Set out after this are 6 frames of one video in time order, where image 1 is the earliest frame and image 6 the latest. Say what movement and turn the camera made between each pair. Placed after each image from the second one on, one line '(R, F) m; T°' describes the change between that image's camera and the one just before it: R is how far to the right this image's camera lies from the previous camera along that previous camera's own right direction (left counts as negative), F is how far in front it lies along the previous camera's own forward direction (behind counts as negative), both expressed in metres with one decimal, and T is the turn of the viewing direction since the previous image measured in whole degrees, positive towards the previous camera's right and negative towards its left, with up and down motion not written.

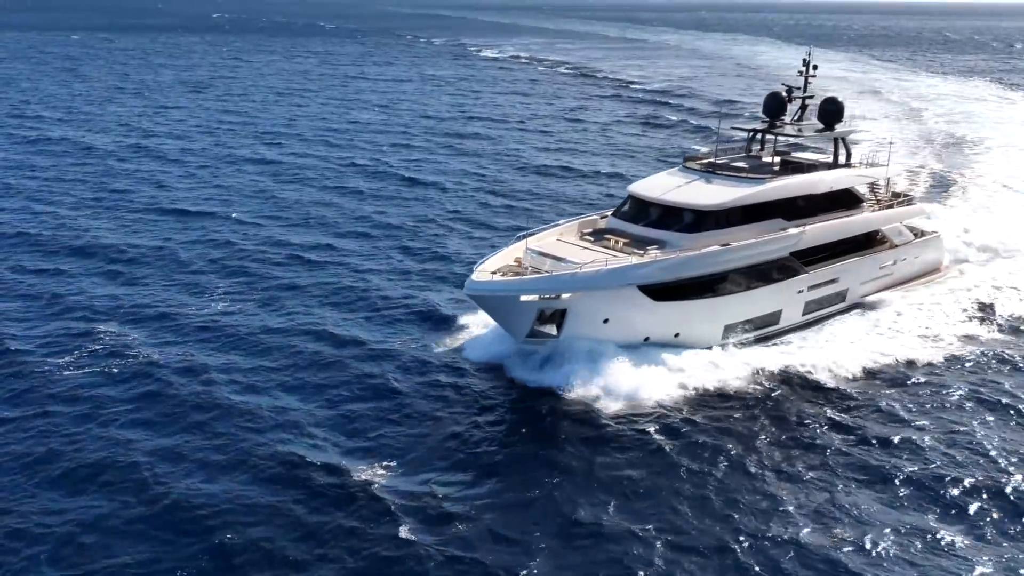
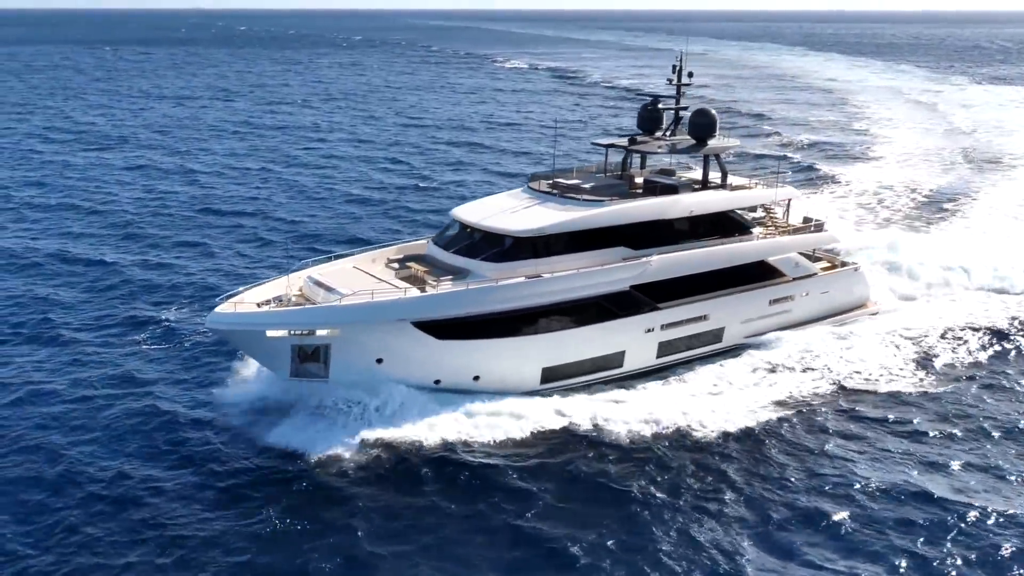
(+4.6, +2.0) m; -4°
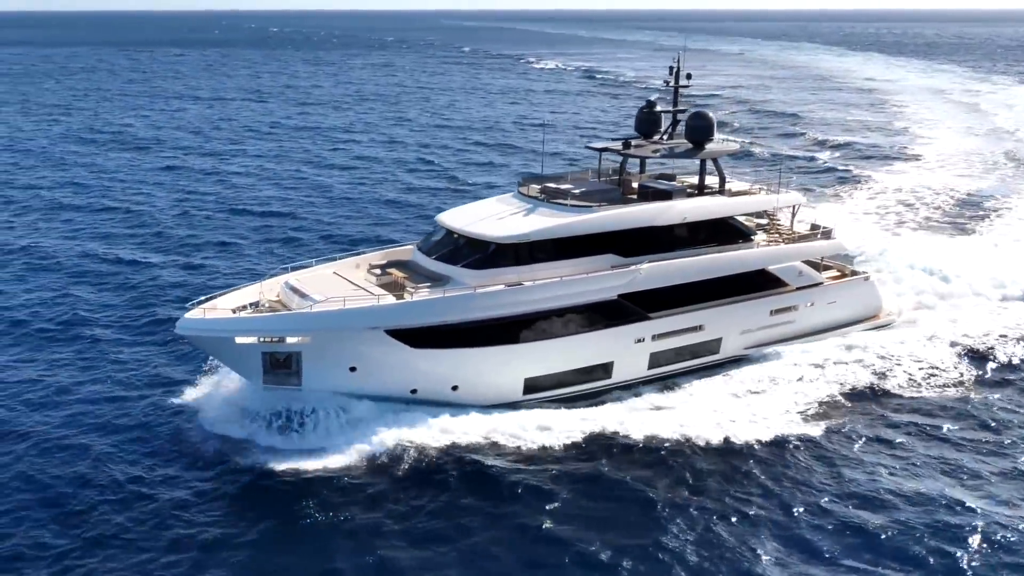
(+0.9, +0.4) m; -3°
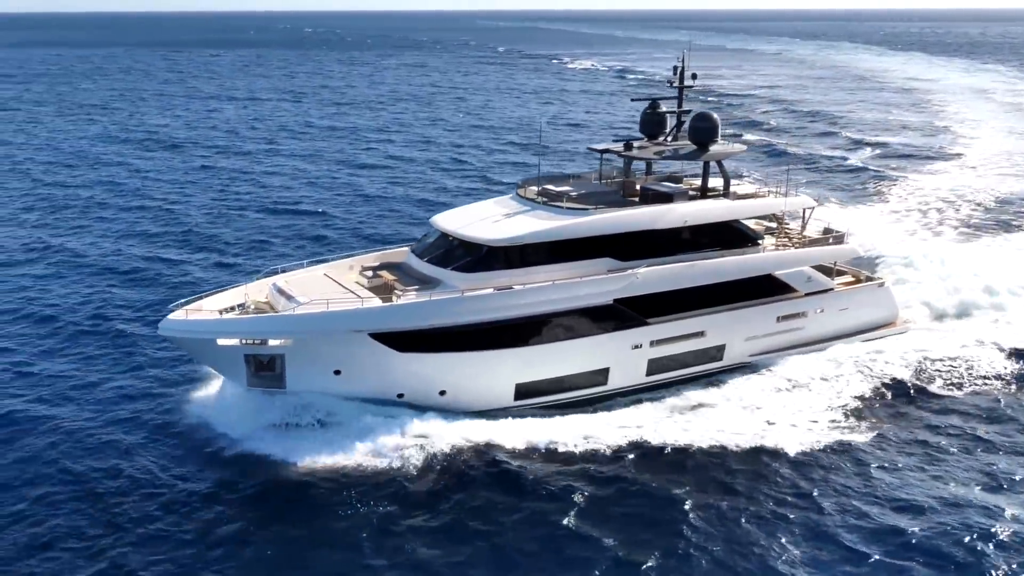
(+0.8, +0.3) m; -2°
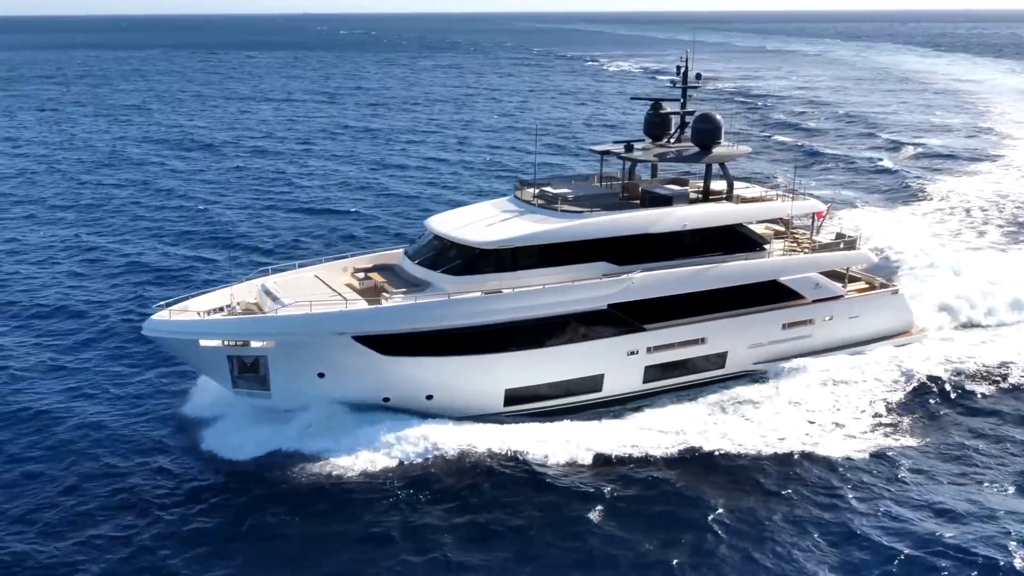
(+0.8, +0.3) m; -3°
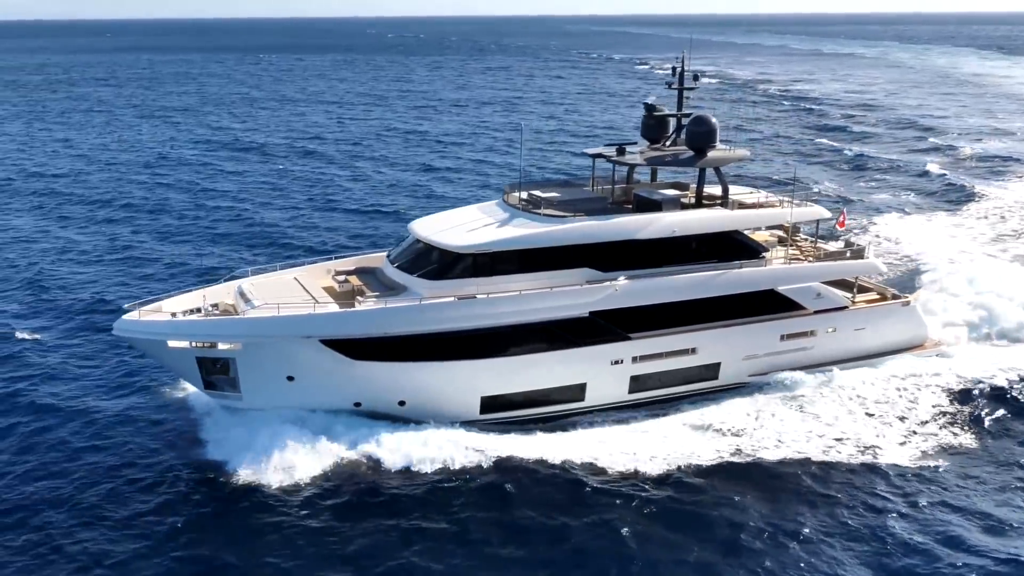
(+1.2, +0.3) m; -4°
